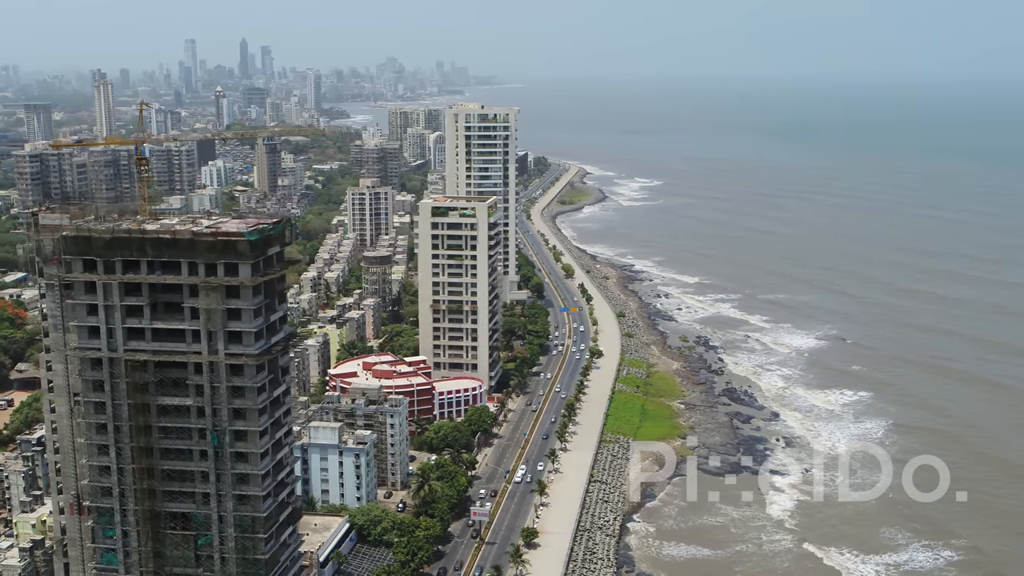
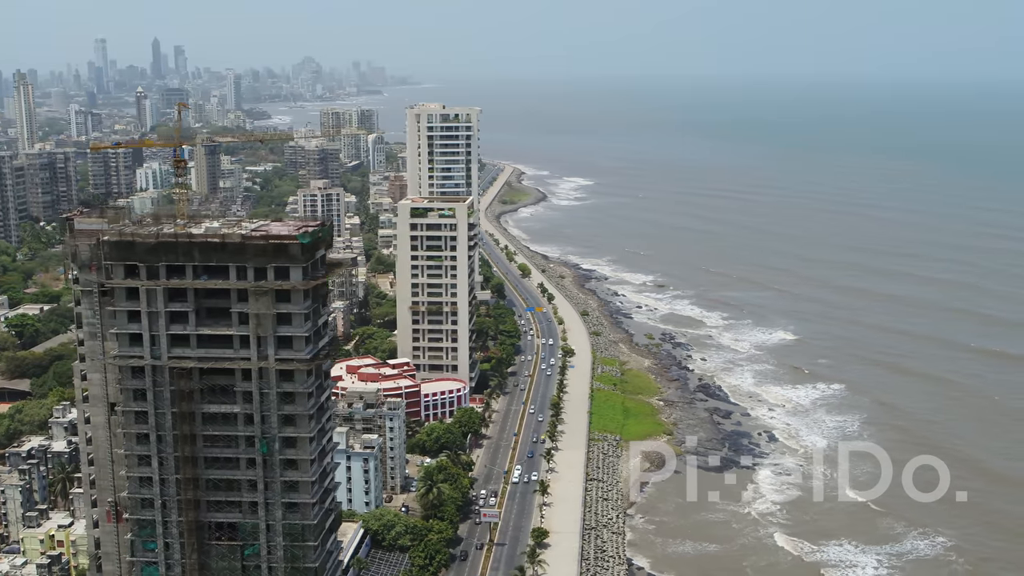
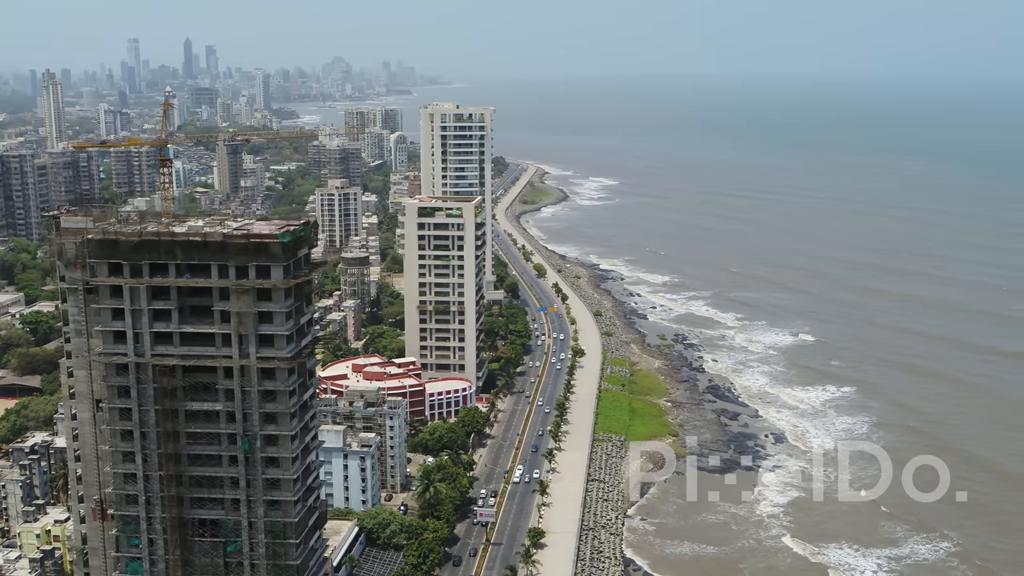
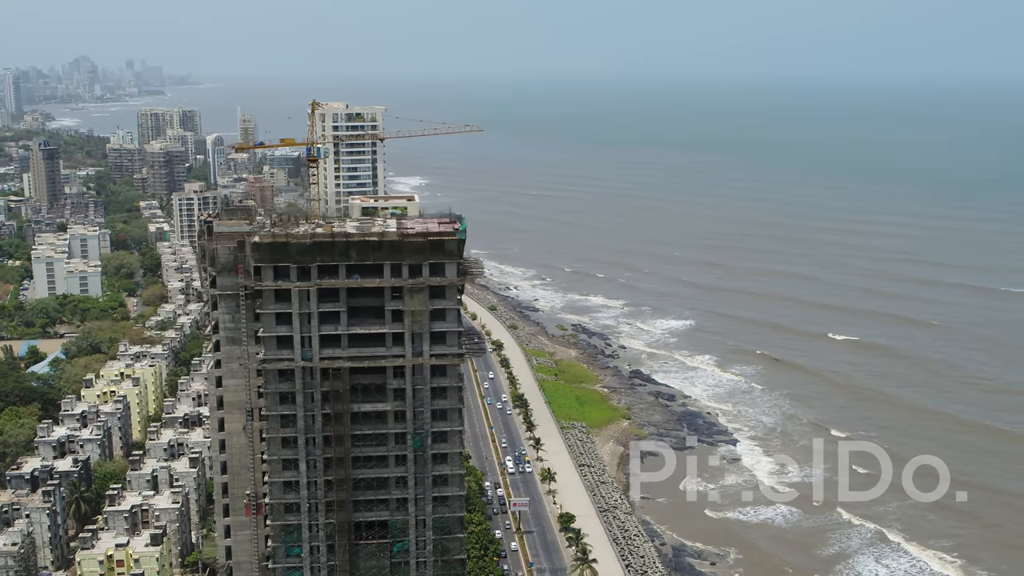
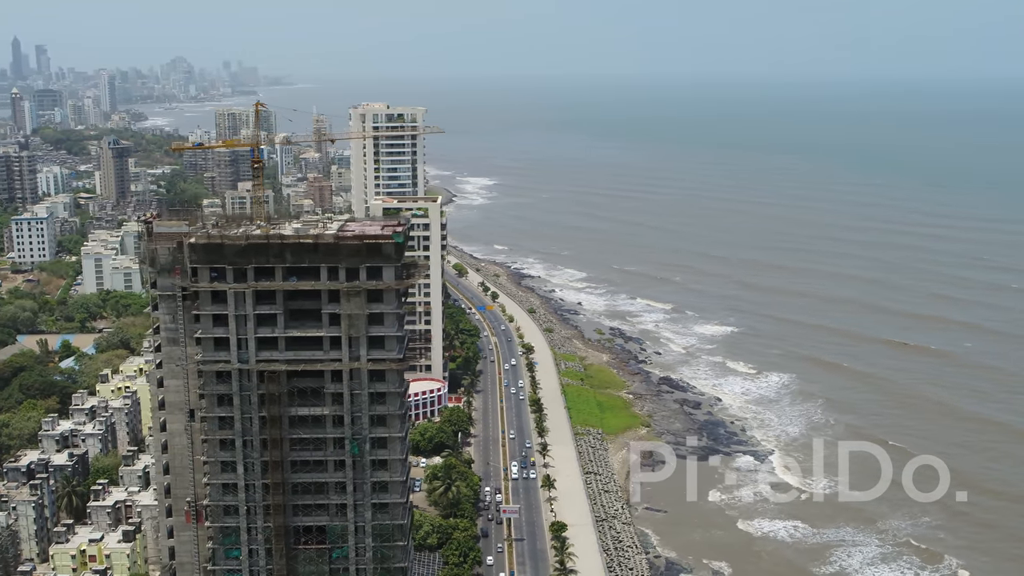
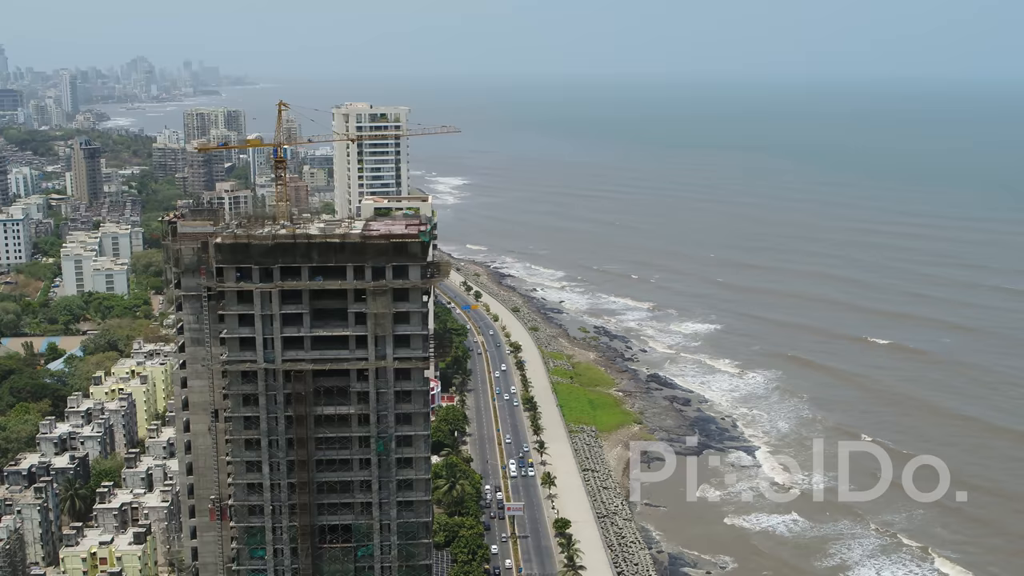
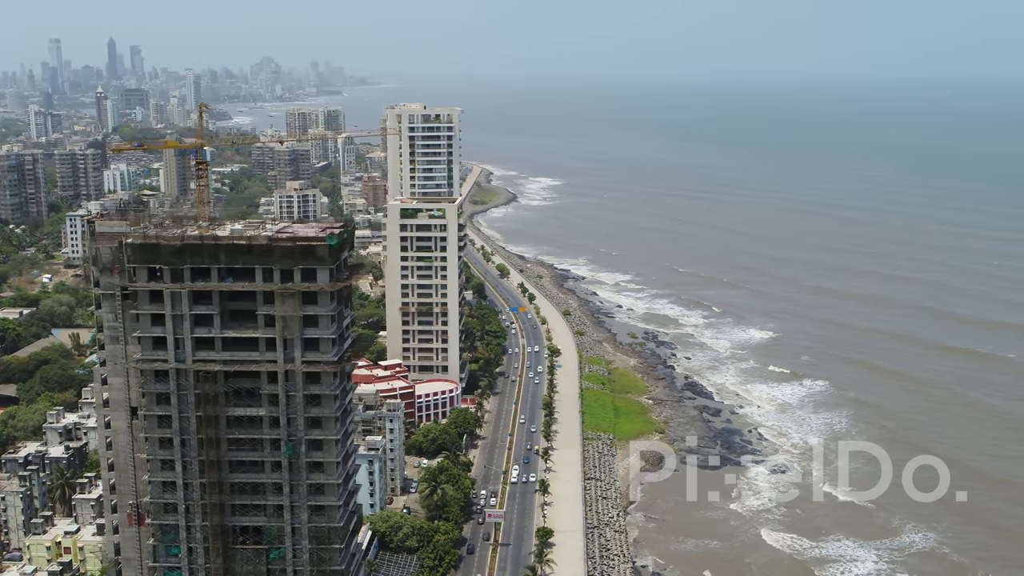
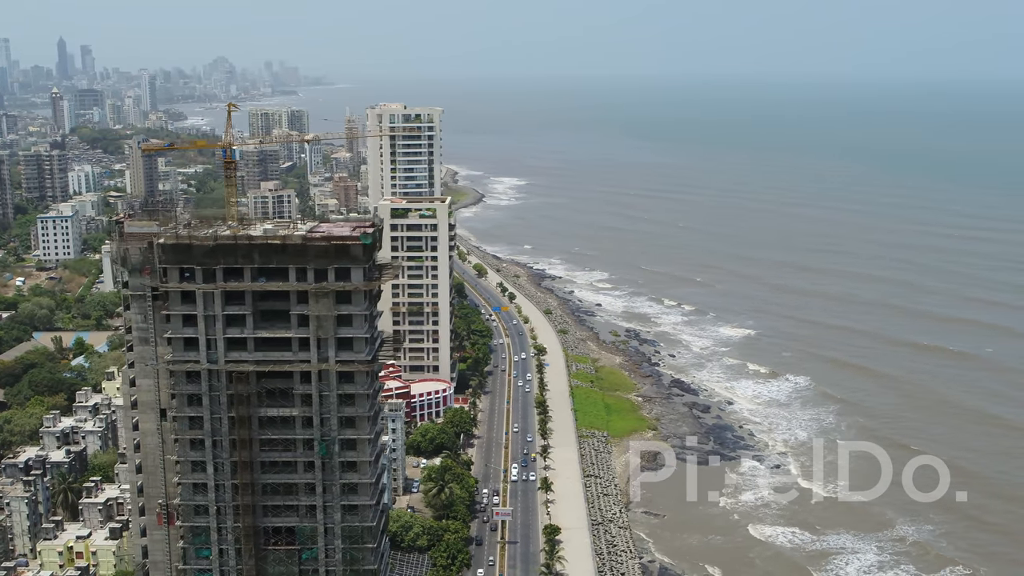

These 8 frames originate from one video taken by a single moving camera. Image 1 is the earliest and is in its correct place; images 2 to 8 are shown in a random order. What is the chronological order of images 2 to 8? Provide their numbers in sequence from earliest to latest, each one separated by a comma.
3, 2, 7, 8, 5, 6, 4
